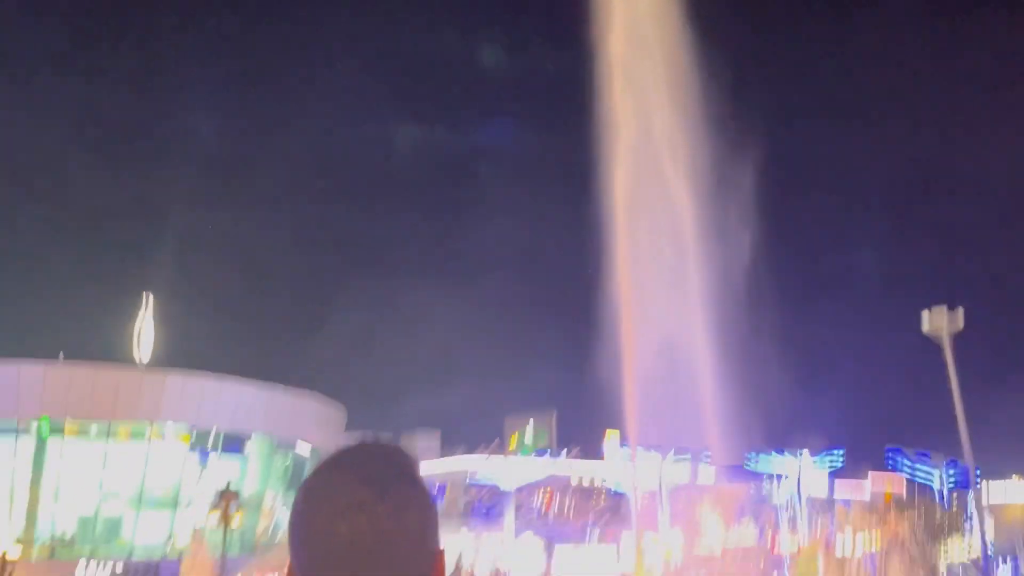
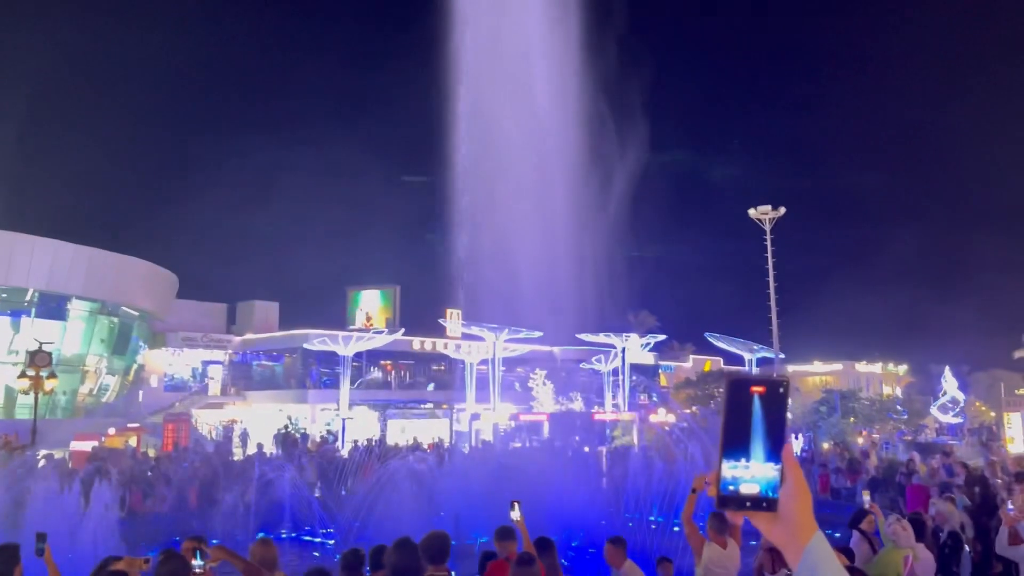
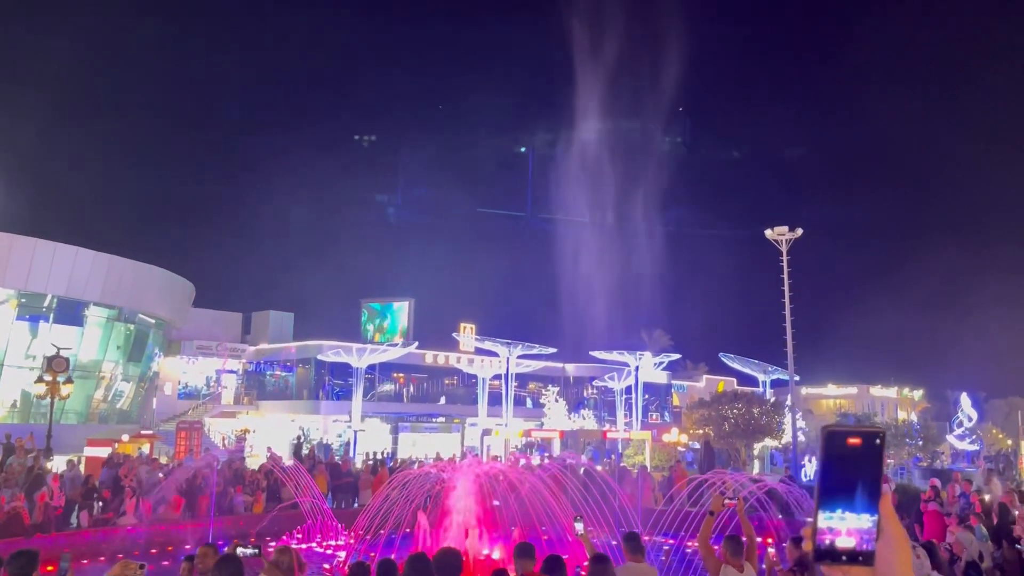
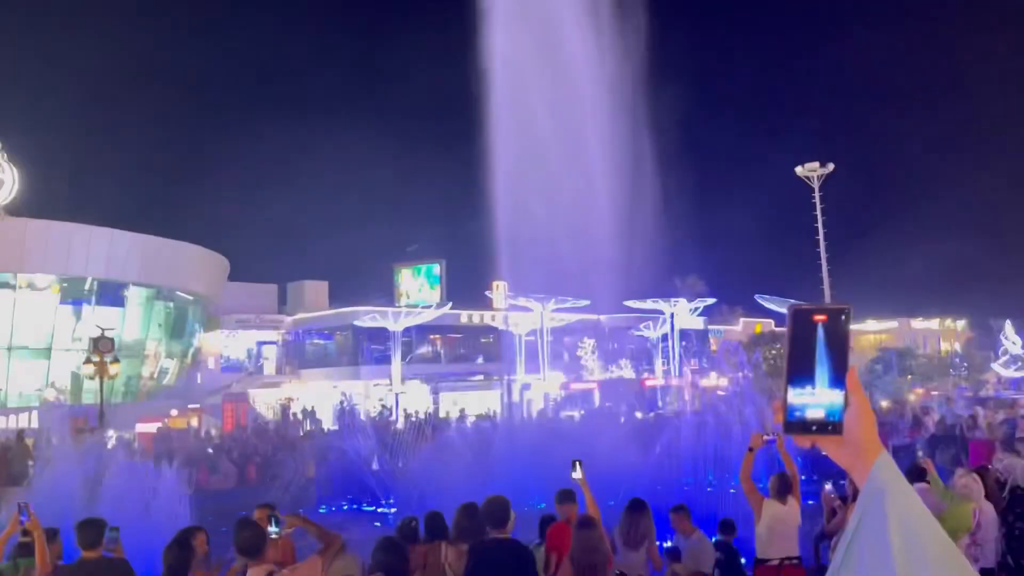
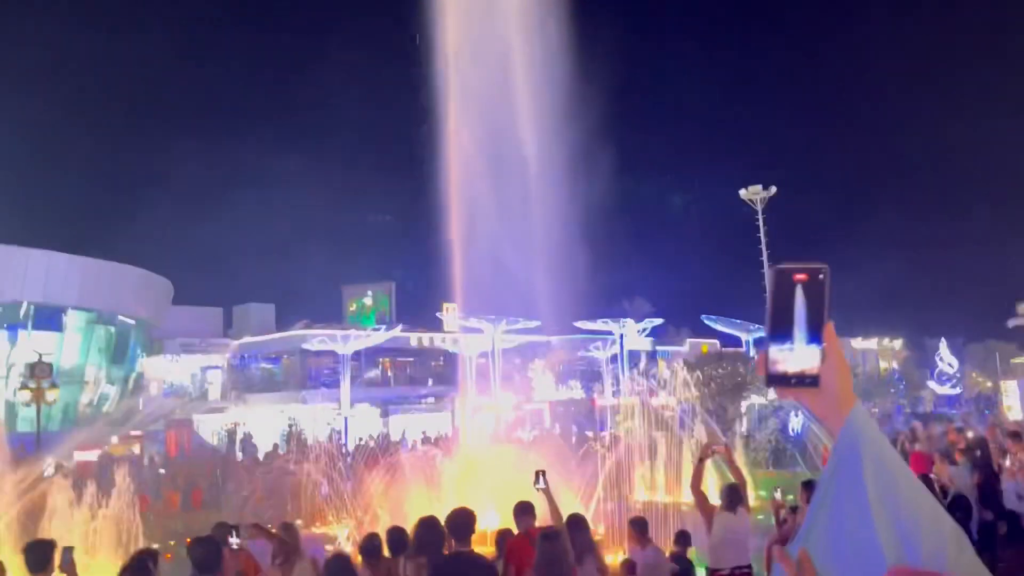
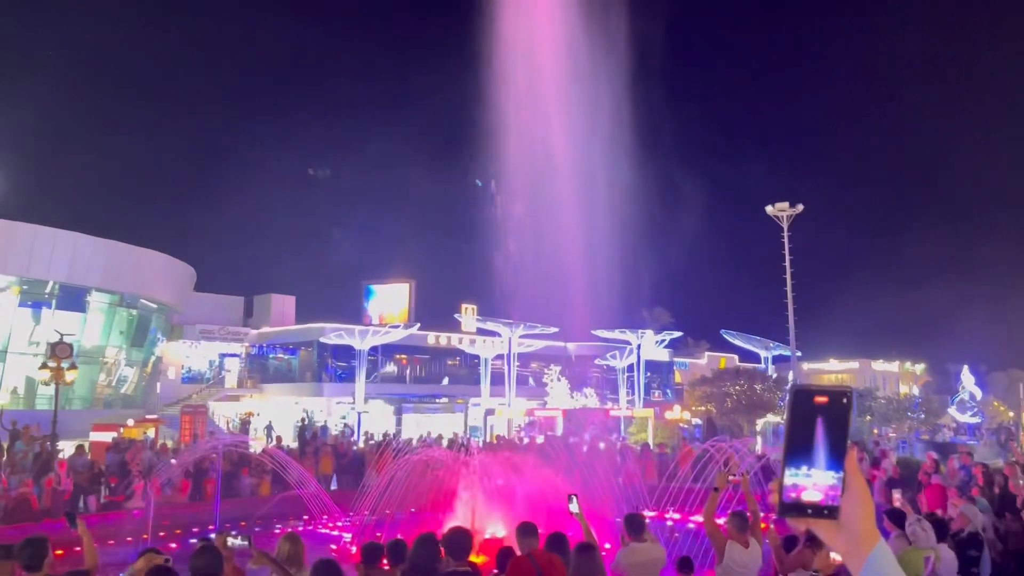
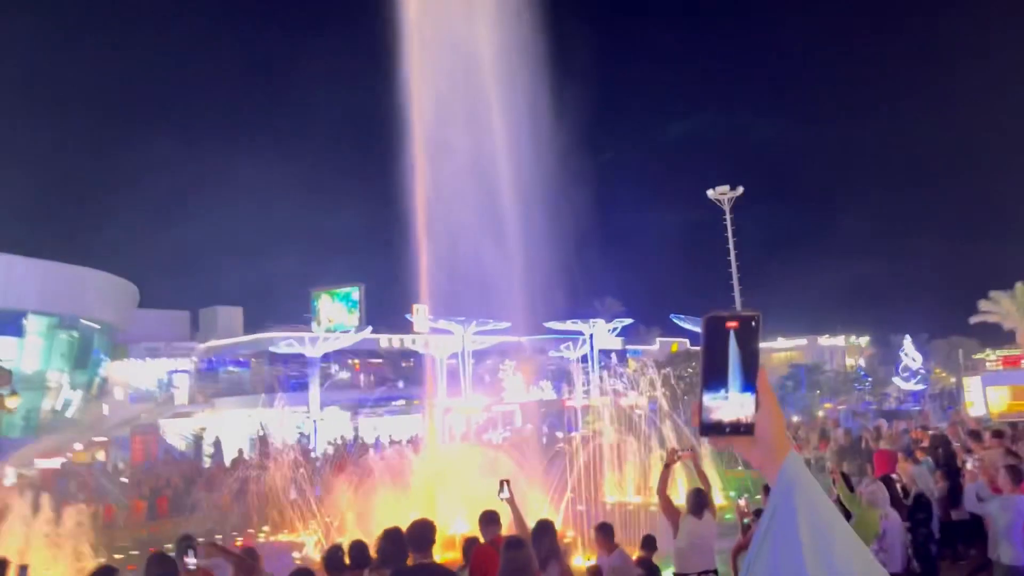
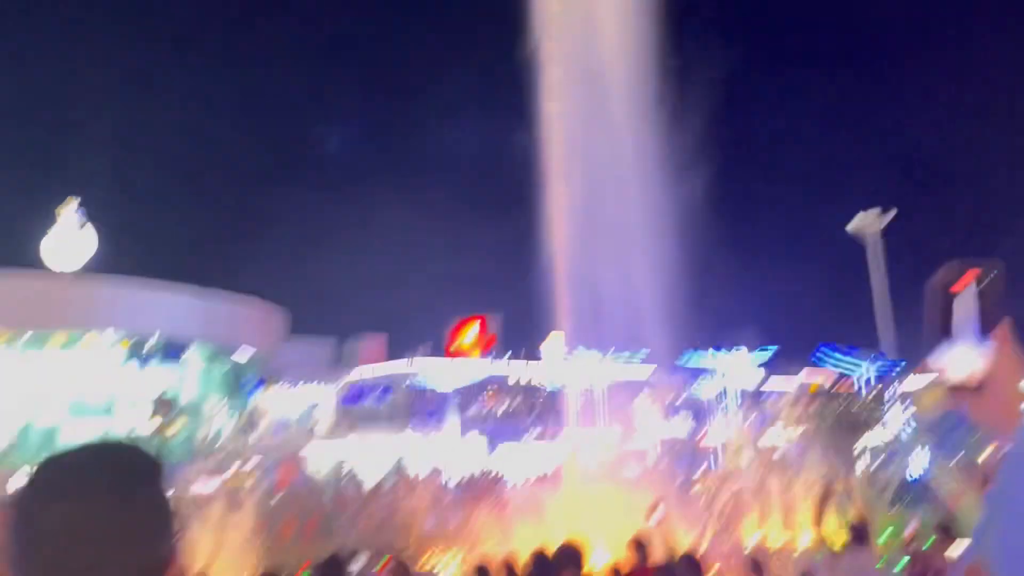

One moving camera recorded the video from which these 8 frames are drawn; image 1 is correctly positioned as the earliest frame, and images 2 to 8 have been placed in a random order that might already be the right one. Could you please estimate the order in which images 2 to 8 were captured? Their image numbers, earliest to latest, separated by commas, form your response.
8, 5, 7, 4, 2, 6, 3
